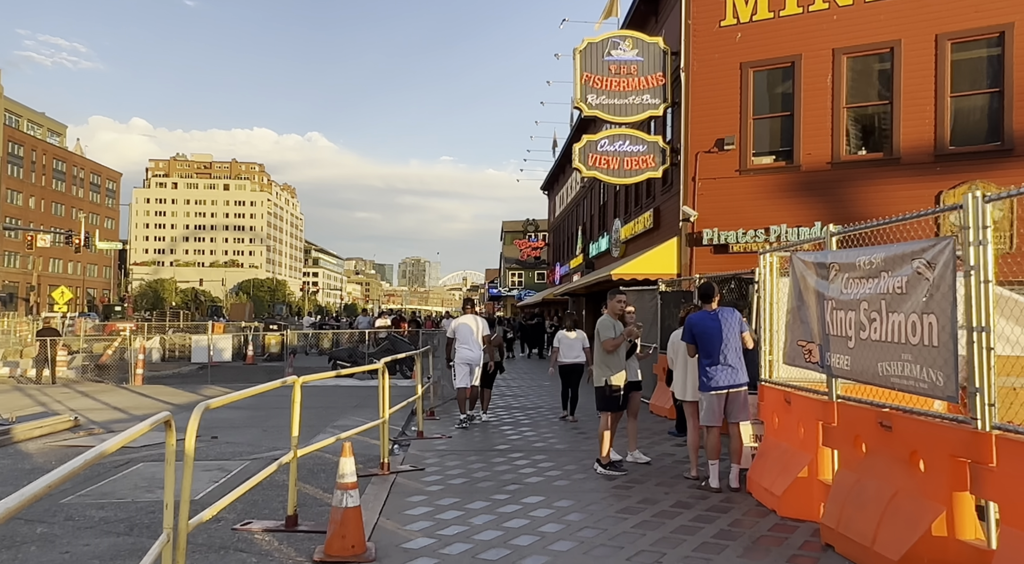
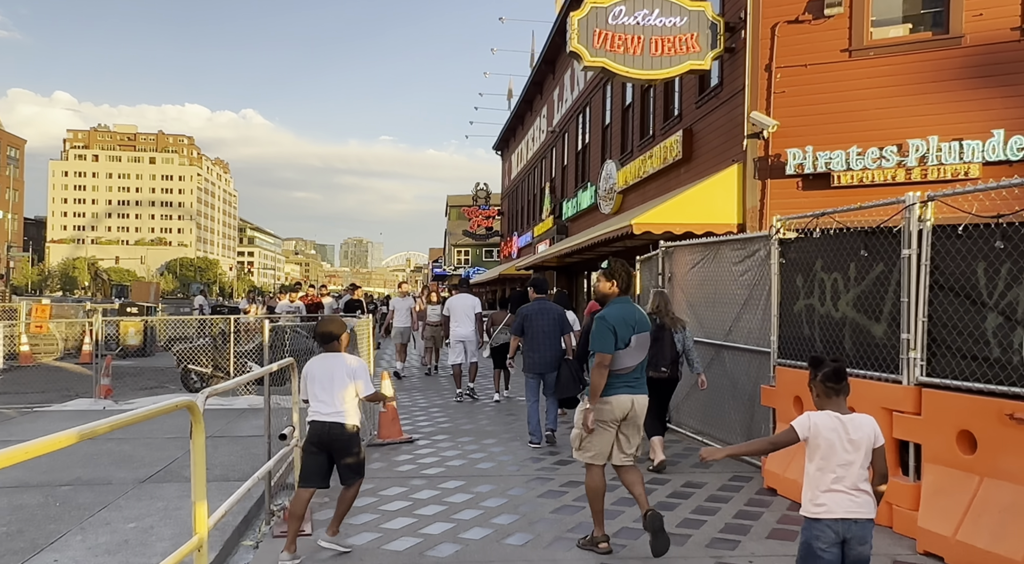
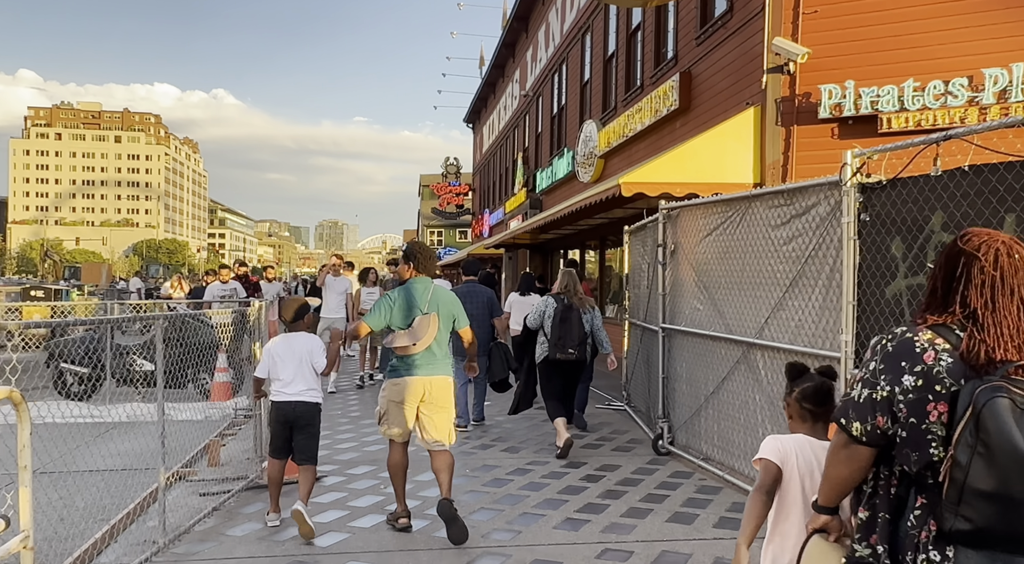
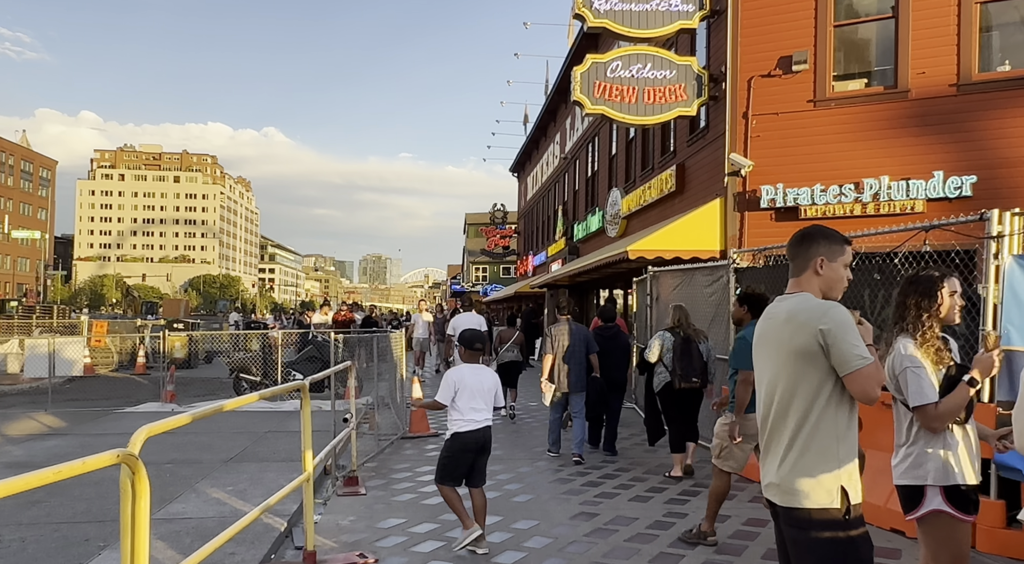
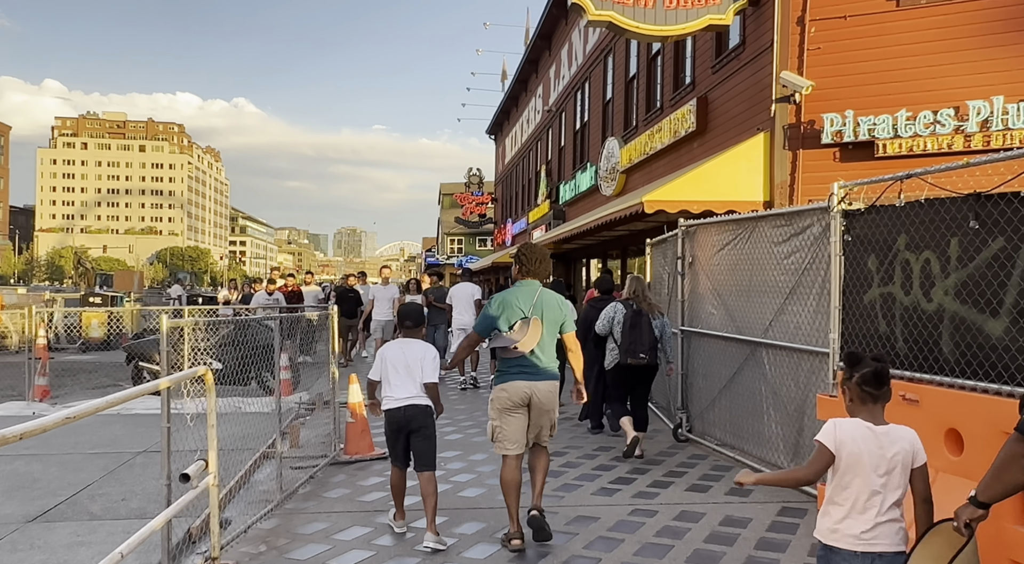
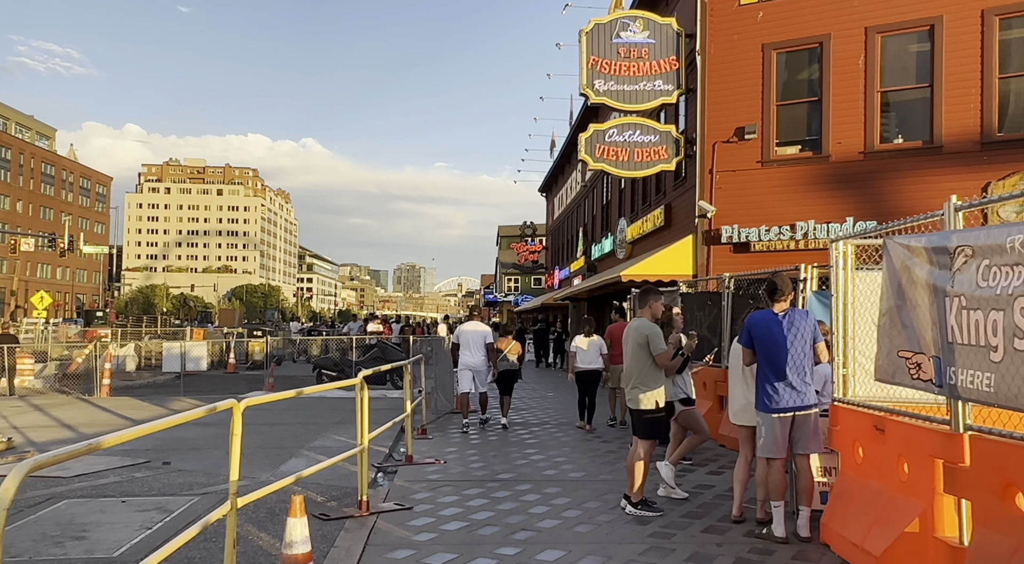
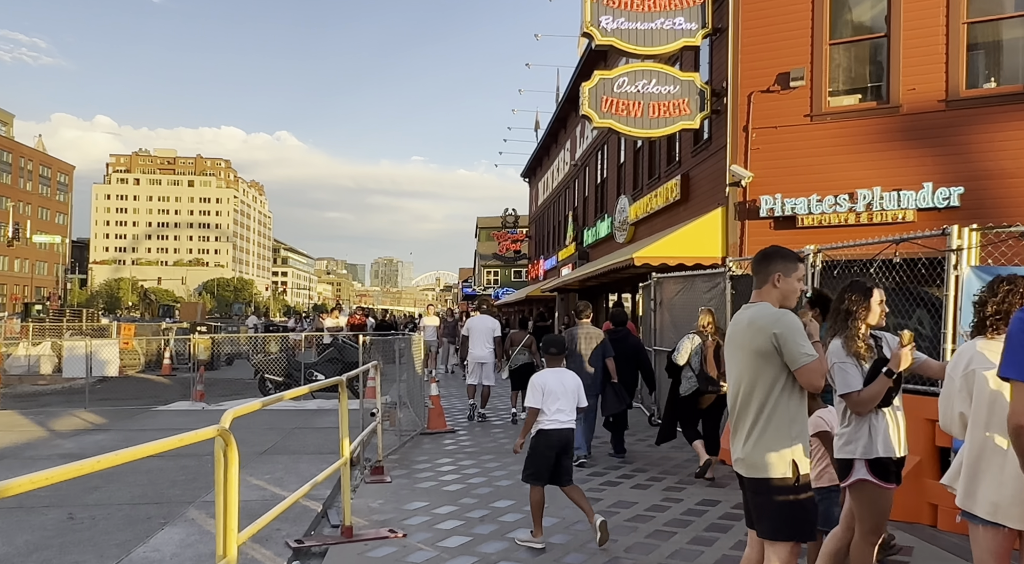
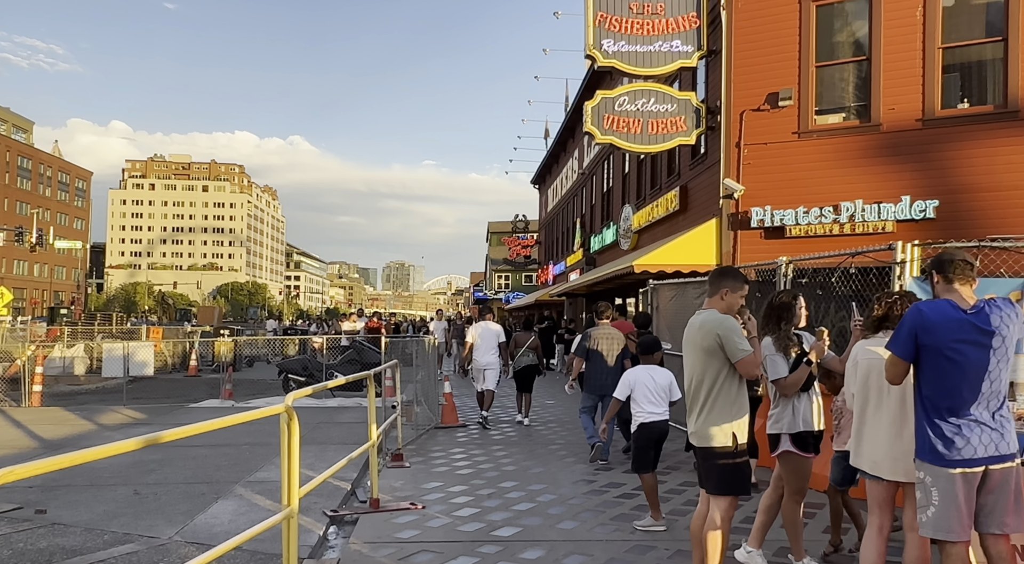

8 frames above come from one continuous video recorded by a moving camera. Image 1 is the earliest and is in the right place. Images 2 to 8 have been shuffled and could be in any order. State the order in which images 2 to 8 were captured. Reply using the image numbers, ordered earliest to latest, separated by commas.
6, 8, 7, 4, 2, 5, 3
